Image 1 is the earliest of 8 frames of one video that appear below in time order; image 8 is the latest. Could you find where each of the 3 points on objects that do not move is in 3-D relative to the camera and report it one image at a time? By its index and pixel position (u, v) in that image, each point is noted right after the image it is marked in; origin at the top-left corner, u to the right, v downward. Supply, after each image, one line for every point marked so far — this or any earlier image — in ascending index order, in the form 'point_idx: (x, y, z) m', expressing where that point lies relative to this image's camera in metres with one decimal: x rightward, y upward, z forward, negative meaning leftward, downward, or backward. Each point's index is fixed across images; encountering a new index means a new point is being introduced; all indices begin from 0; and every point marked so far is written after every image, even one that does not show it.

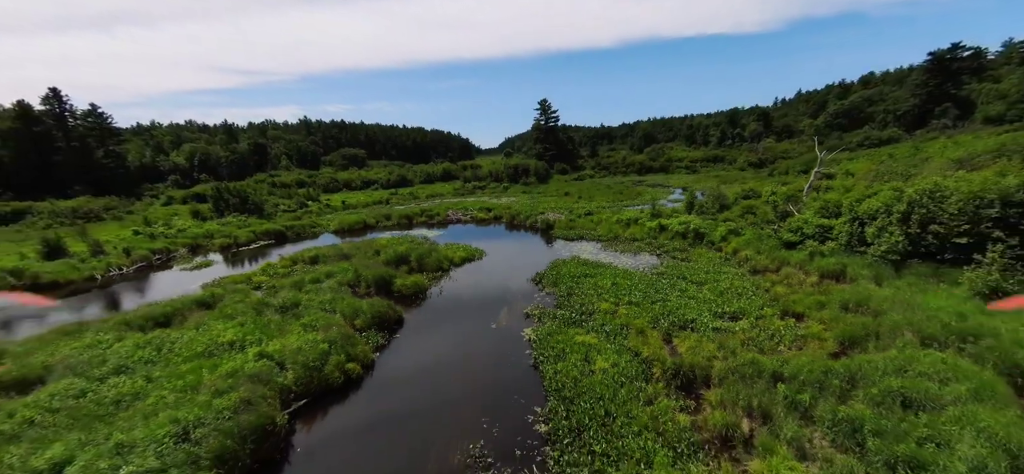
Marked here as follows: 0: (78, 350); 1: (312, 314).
0: (-15.9, -4.0, +15.7) m
1: (-8.1, -3.1, +17.5) m
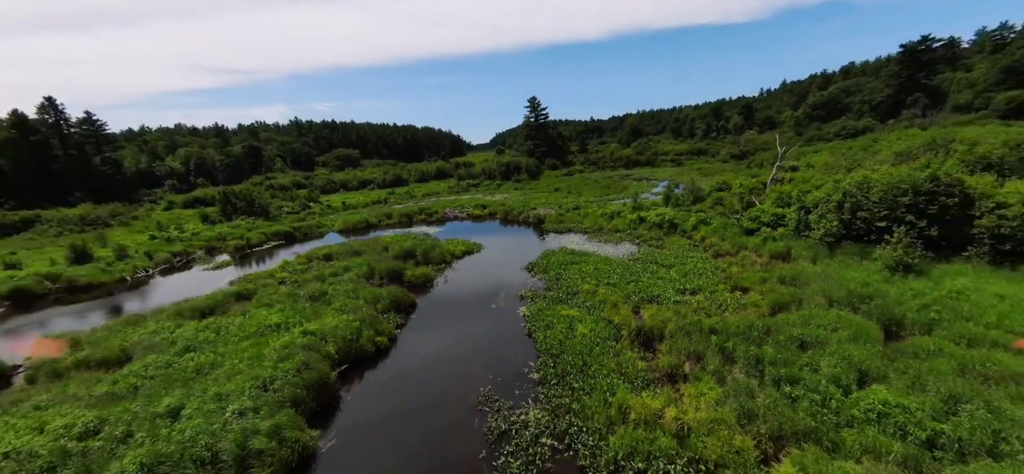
0: (-16.0, -4.1, +18.7) m
1: (-8.2, -3.1, +20.6) m
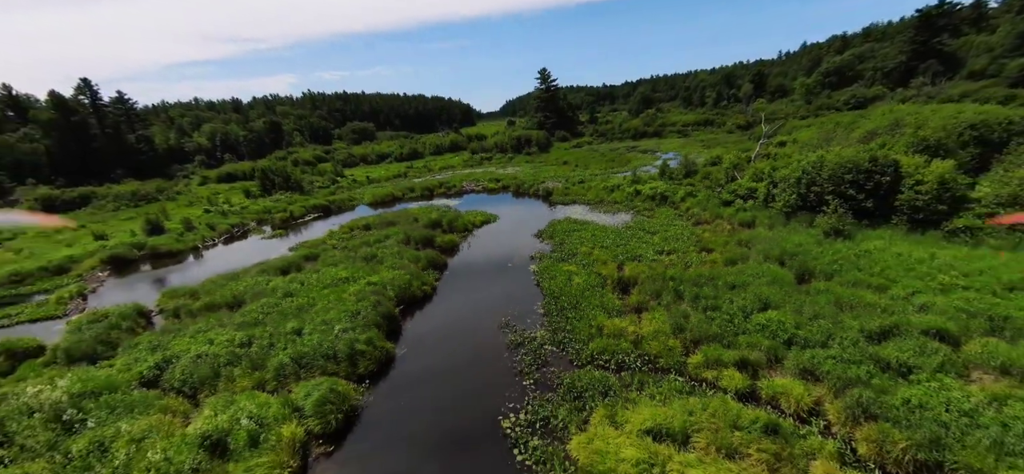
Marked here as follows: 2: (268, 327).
0: (-15.3, -2.7, +24.6) m
1: (-7.5, -1.4, +26.2) m
2: (-10.6, -3.9, +18.5) m
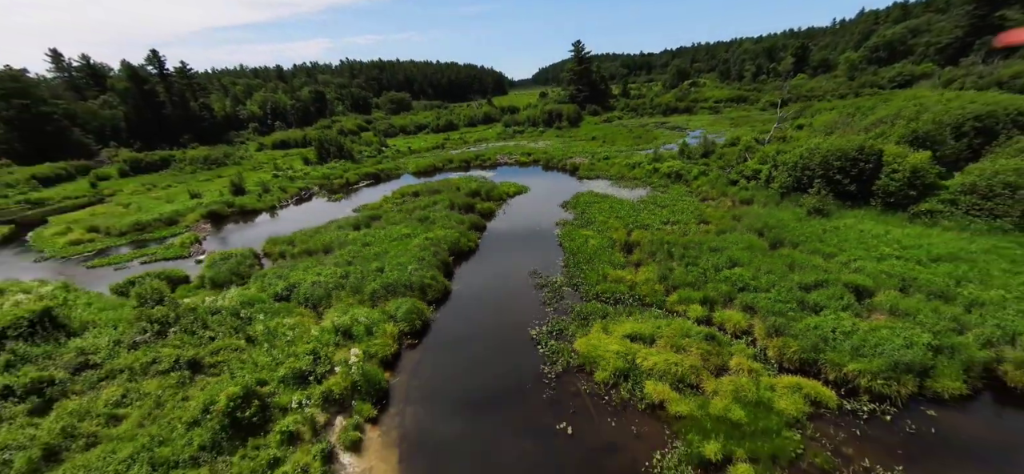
0: (-13.2, +0.1, +31.1) m
1: (-5.3, +1.2, +32.1) m
2: (-9.0, -1.7, +24.9) m
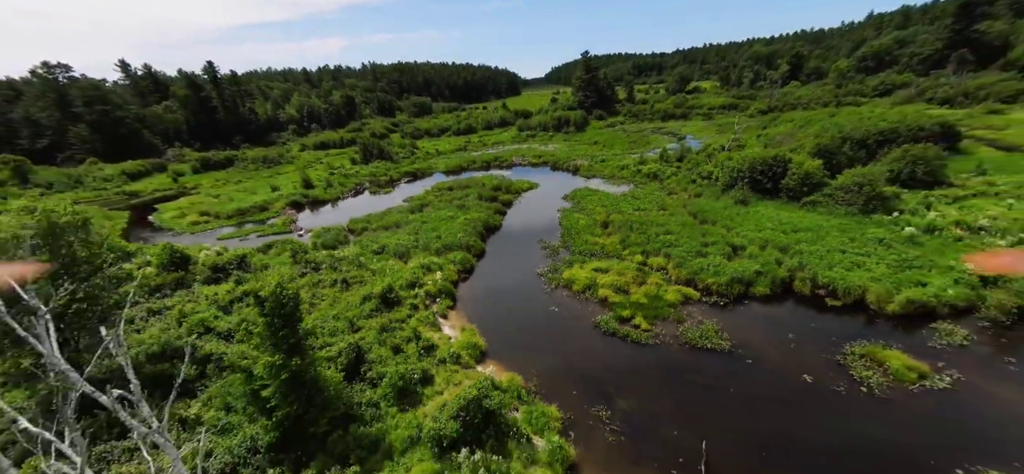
0: (-11.8, +2.1, +43.7) m
1: (-3.9, +3.1, +44.5) m
2: (-7.8, +0.2, +37.3) m
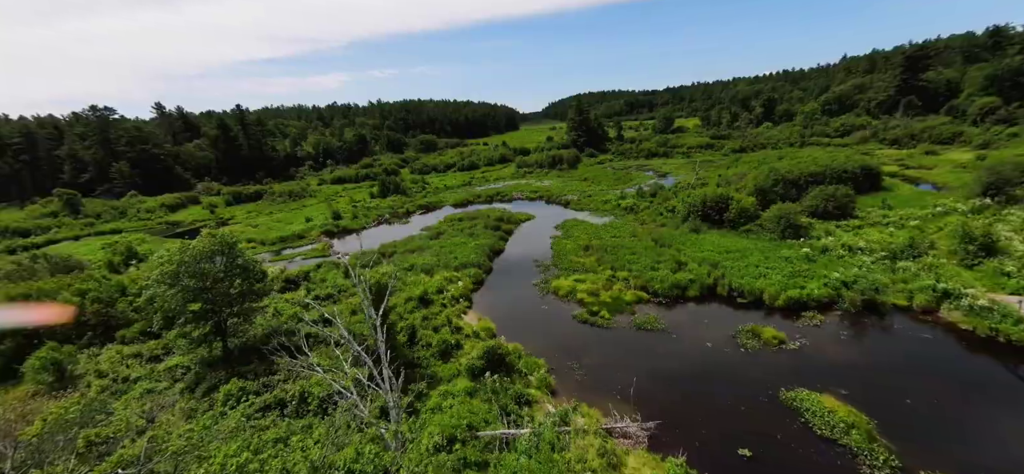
0: (-11.7, -0.7, +53.9) m
1: (-3.8, +0.2, +54.8) m
2: (-7.7, -2.2, +47.5) m
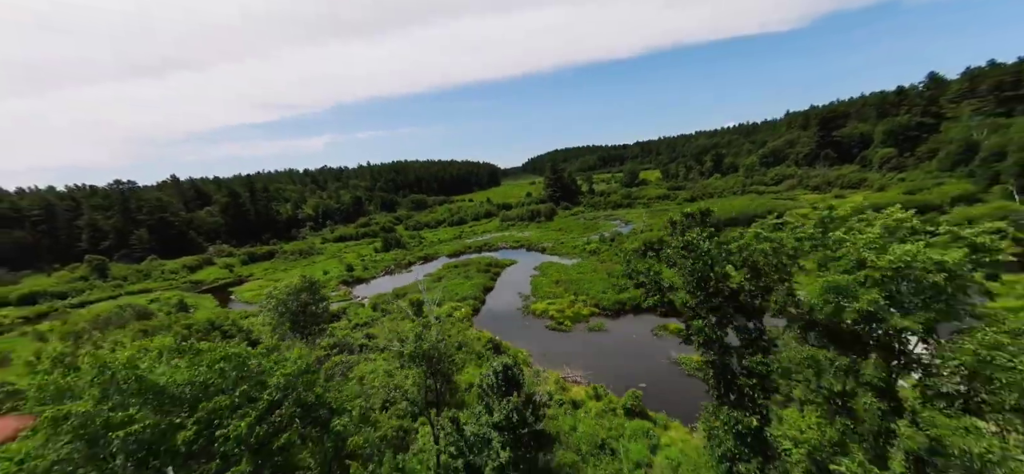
0: (-13.8, -7.6, +67.9) m
1: (-5.9, -6.5, +69.2) m
2: (-9.5, -8.1, +61.5) m
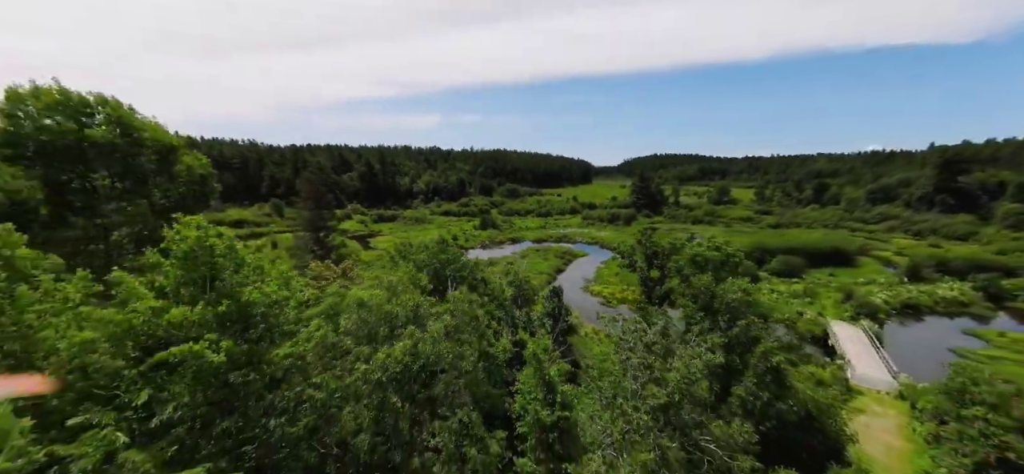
0: (+0.5, -4.6, +87.2) m
1: (+8.5, -4.7, +86.9) m
2: (+3.3, -5.8, +80.0) m
